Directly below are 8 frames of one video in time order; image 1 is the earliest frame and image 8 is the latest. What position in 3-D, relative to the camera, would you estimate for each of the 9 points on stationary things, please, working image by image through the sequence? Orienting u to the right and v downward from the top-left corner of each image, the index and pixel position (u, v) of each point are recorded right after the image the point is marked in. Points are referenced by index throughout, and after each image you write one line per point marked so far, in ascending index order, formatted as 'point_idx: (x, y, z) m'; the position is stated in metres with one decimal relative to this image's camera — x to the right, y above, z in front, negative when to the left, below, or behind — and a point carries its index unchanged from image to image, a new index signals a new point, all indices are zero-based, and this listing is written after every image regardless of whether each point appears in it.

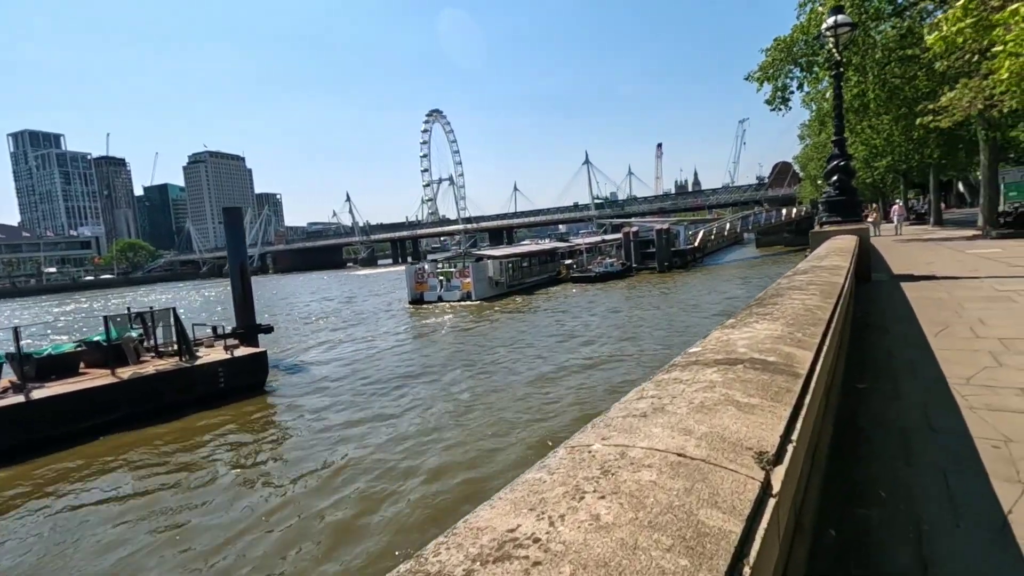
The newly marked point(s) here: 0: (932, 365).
0: (+3.2, -0.6, +4.1) m
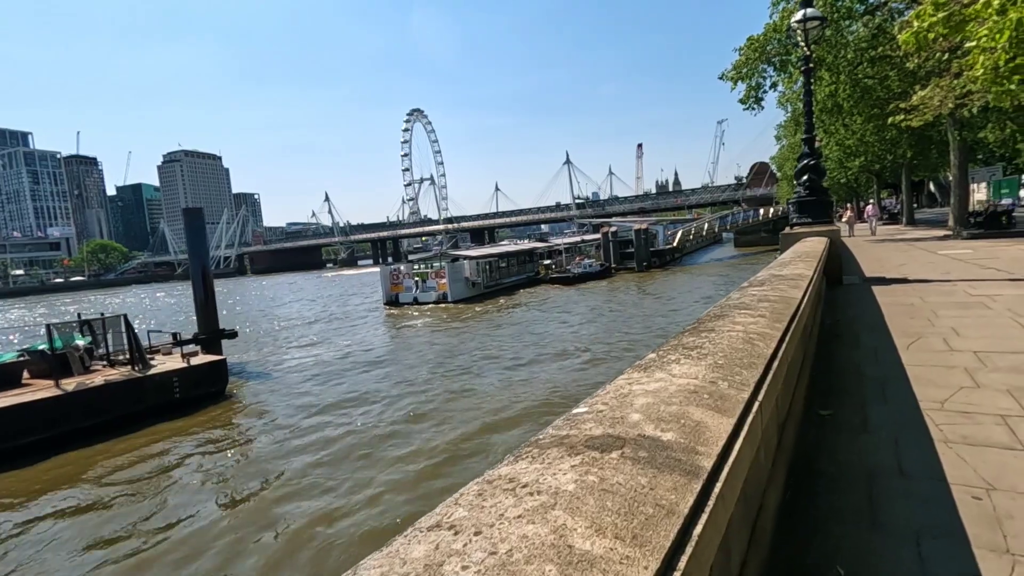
0: (+2.7, -0.7, +3.7) m
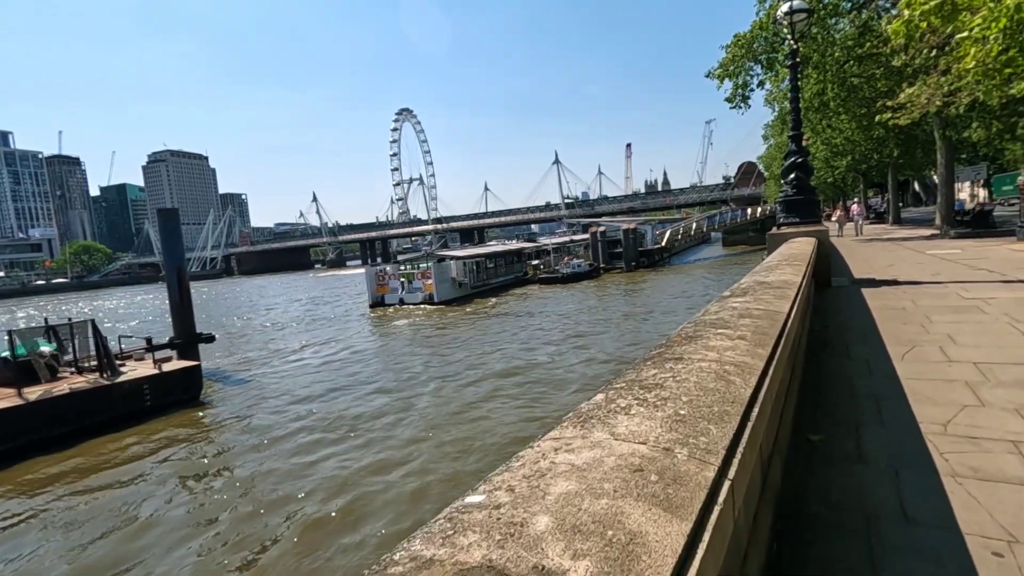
0: (+2.5, -0.7, +3.4) m
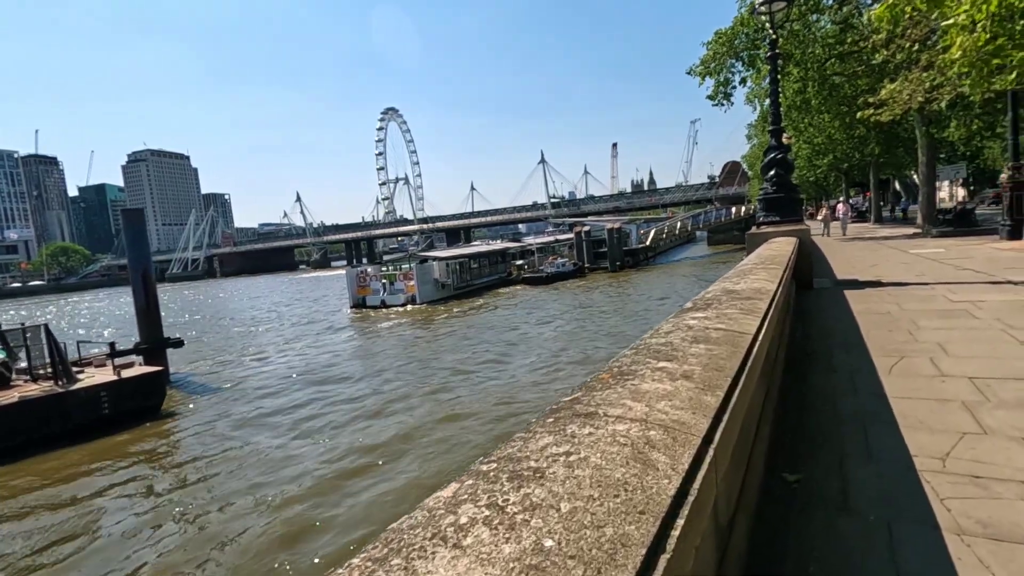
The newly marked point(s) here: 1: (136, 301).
0: (+2.1, -0.8, +2.9) m
1: (-14.0, -0.5, +19.9) m
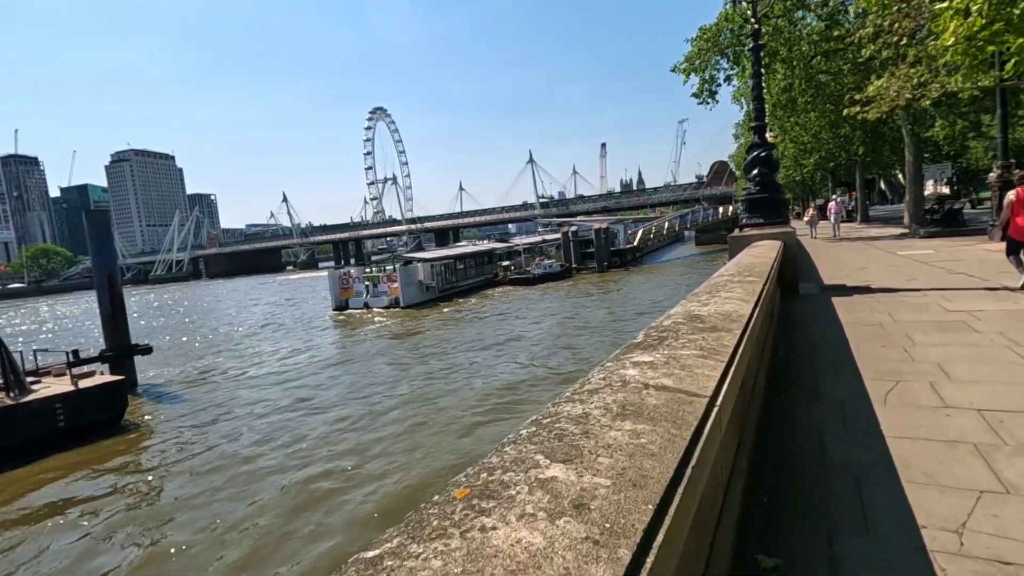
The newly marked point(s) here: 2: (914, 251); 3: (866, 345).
0: (+1.7, -0.9, +2.4) m
1: (-14.7, -0.7, +19.1) m
2: (+8.8, +0.8, +11.7) m
3: (+3.0, -0.5, +4.5) m
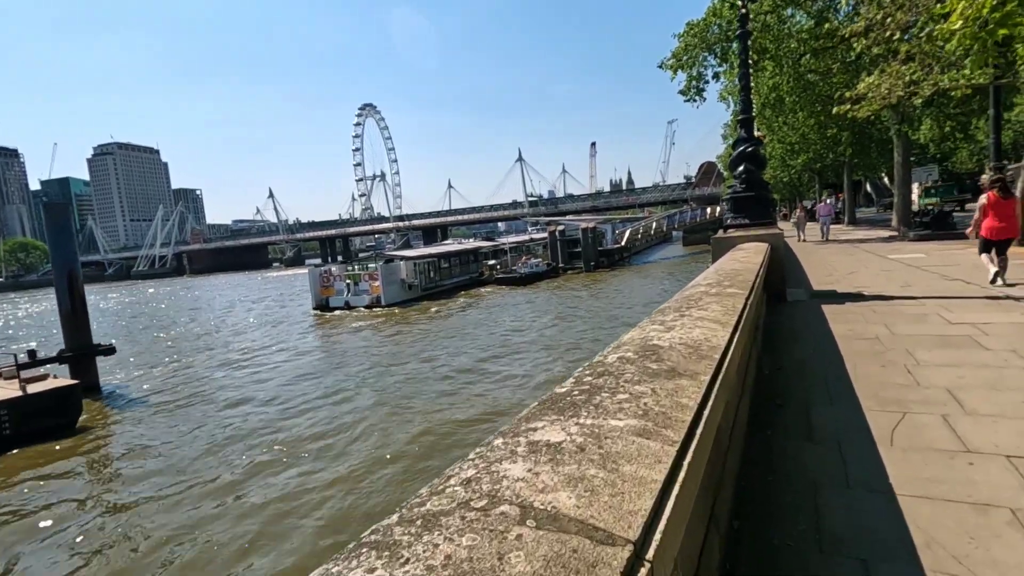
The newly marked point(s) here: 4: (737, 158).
0: (+1.4, -0.9, +1.8) m
1: (-15.4, -0.6, +18.2) m
2: (+8.3, +0.7, +11.3) m
3: (+2.6, -0.6, +4.0) m
4: (+3.1, +1.8, +7.3) m
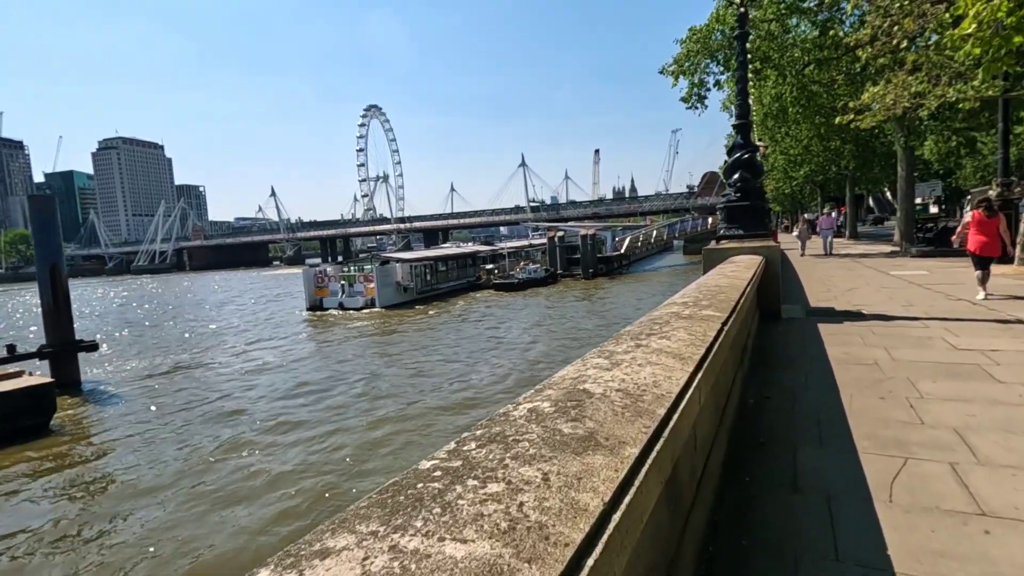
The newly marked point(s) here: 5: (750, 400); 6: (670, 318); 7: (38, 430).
0: (+1.0, -1.0, +1.4) m
1: (-15.7, -0.4, +17.8) m
2: (+8.1, +0.4, +10.9) m
3: (+2.3, -0.7, +3.6) m
4: (+2.9, +1.6, +6.9) m
5: (+1.6, -0.8, +3.7) m
6: (+0.7, -0.1, +2.4) m
7: (-12.2, -3.6, +13.6) m
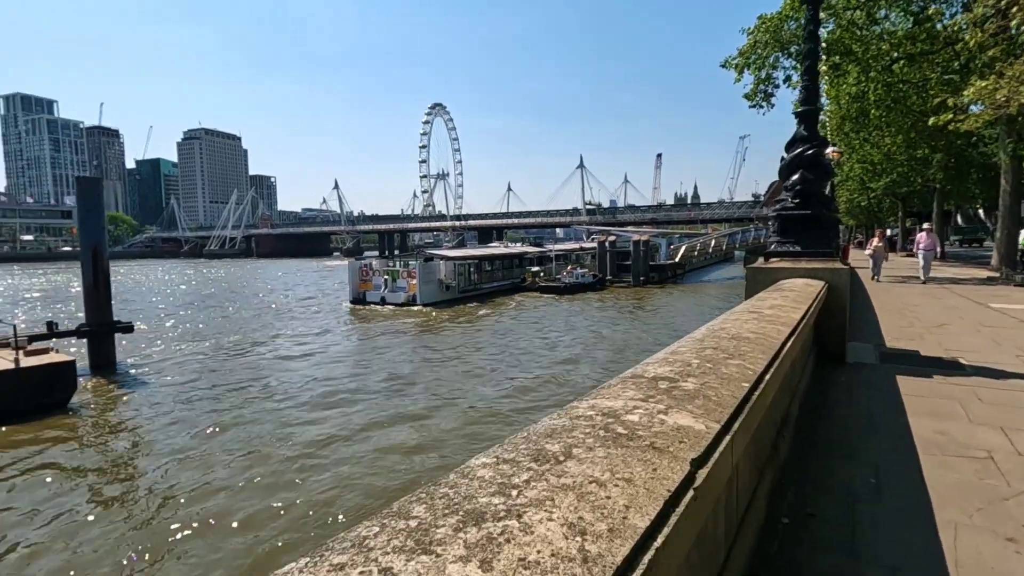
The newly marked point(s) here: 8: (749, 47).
0: (+0.4, -1.2, +0.2) m
1: (-14.6, +0.3, +18.1) m
2: (+8.4, -0.3, +8.9) m
3: (+1.9, -1.0, +2.2) m
4: (+2.9, +1.3, +5.5) m
5: (+1.2, -1.0, +2.4) m
6: (+0.2, -0.3, +1.2) m
7: (-11.7, -3.1, +13.6) m
8: (+7.7, +7.8, +17.3) m
